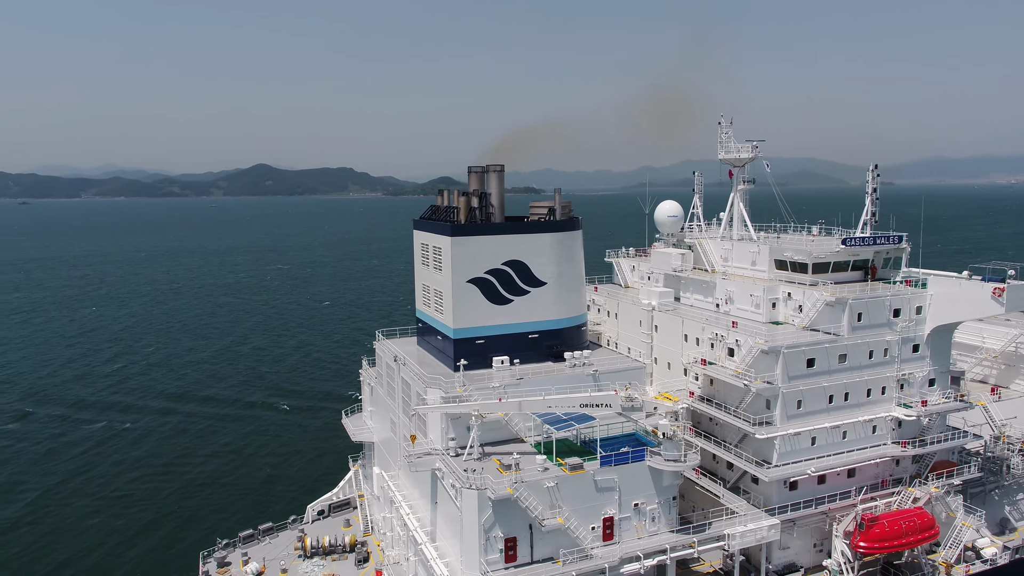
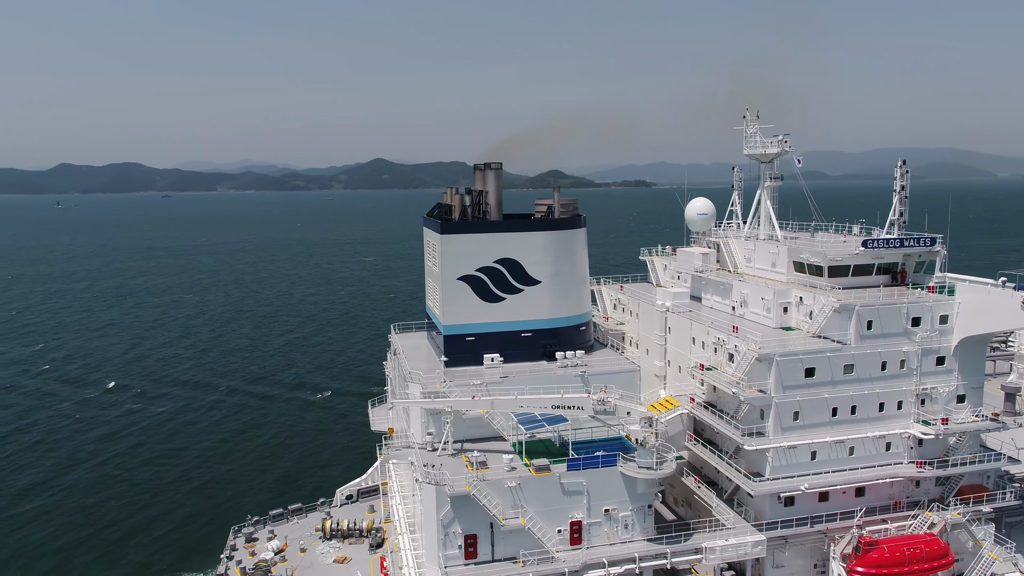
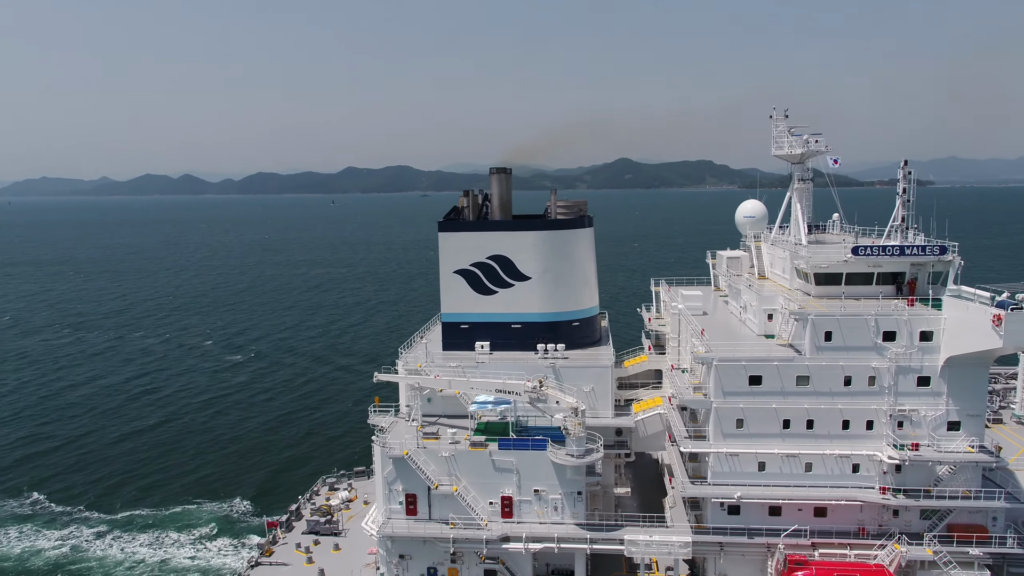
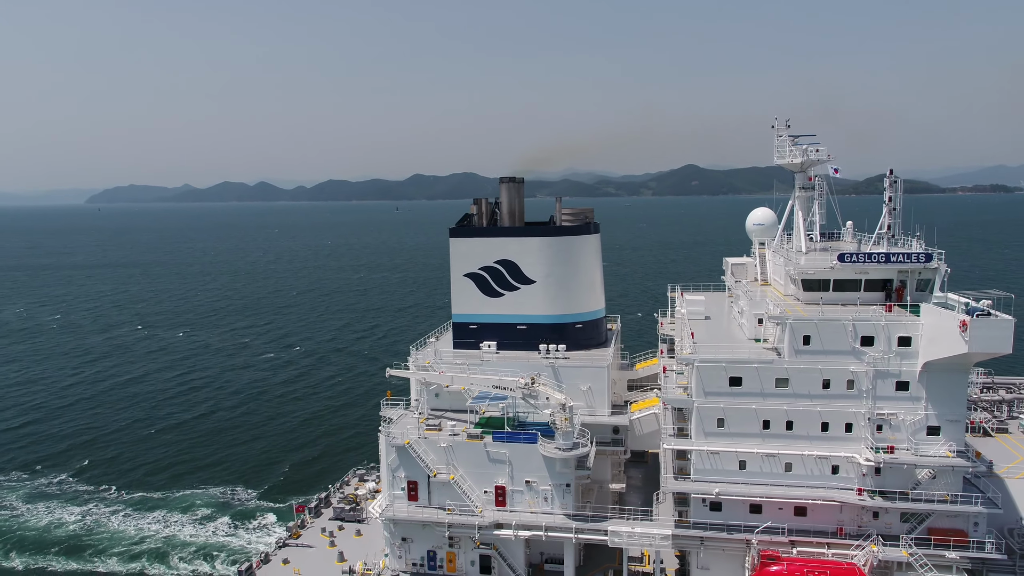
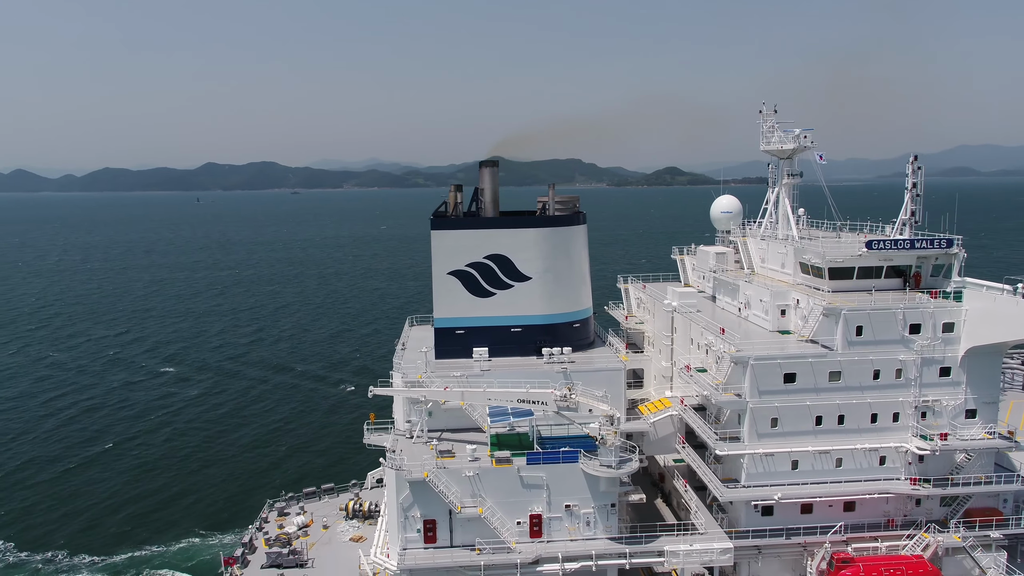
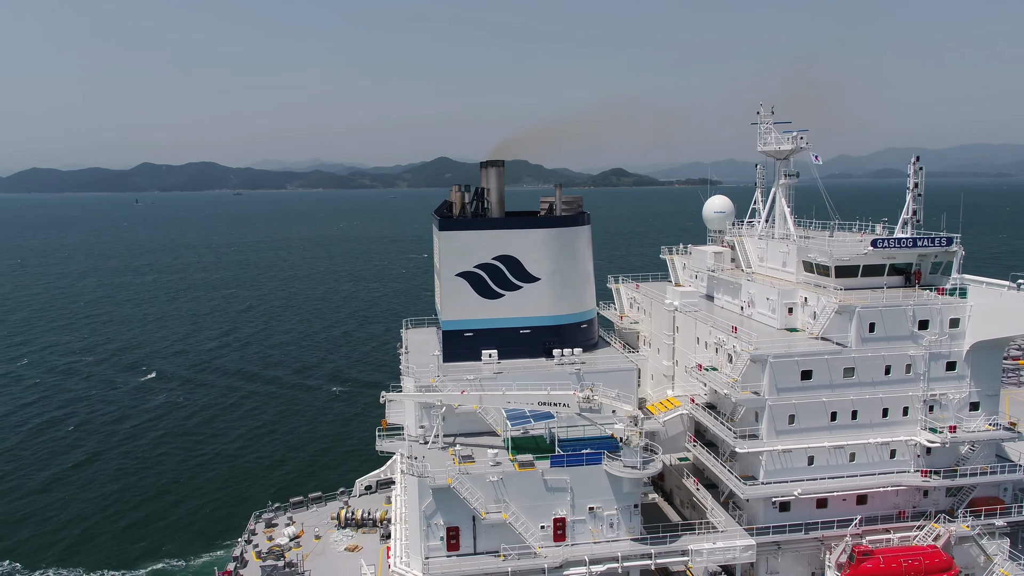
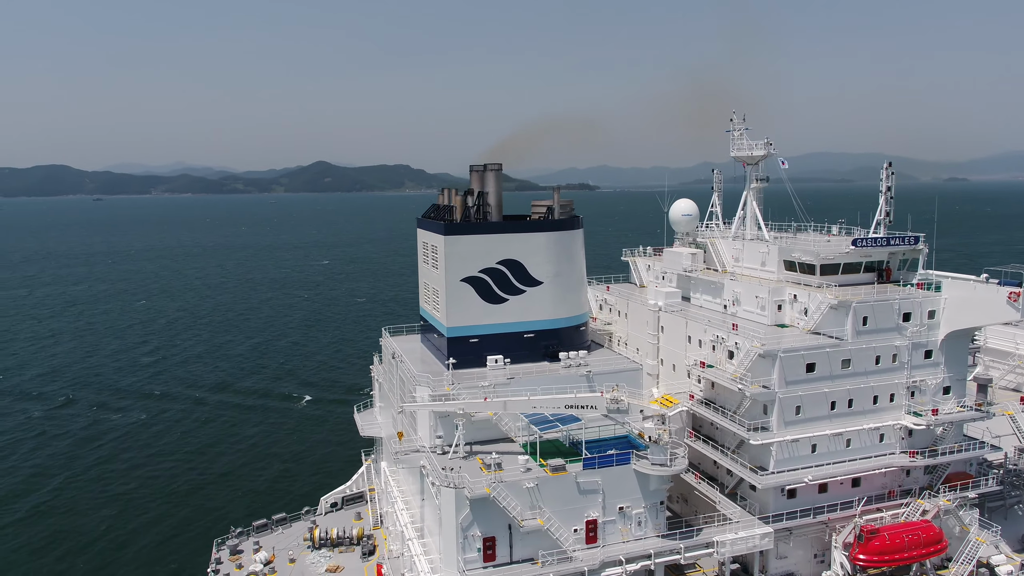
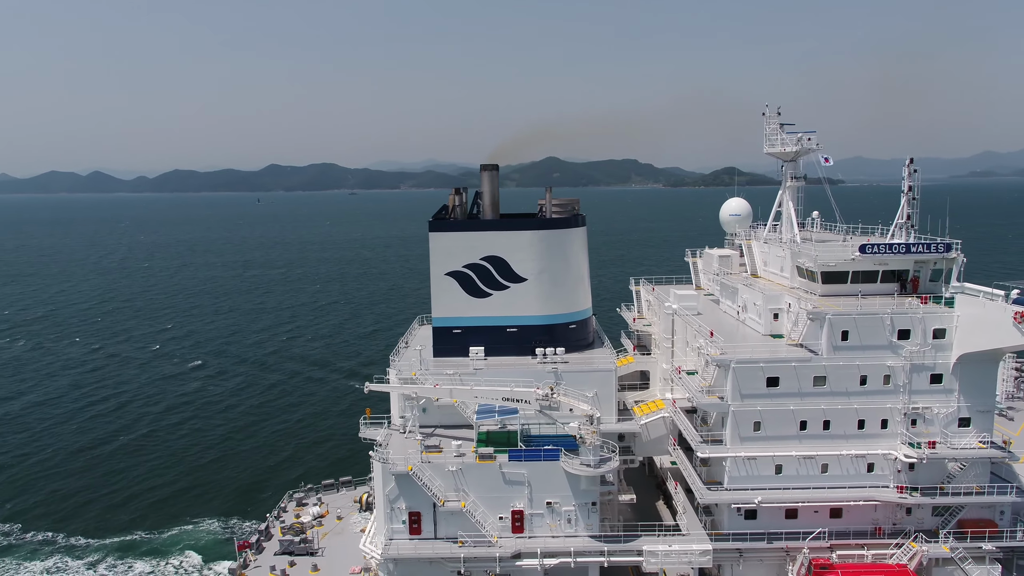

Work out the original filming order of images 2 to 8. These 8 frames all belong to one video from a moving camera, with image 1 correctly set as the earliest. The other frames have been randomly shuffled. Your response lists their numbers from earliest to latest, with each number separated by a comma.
7, 2, 6, 5, 8, 3, 4
